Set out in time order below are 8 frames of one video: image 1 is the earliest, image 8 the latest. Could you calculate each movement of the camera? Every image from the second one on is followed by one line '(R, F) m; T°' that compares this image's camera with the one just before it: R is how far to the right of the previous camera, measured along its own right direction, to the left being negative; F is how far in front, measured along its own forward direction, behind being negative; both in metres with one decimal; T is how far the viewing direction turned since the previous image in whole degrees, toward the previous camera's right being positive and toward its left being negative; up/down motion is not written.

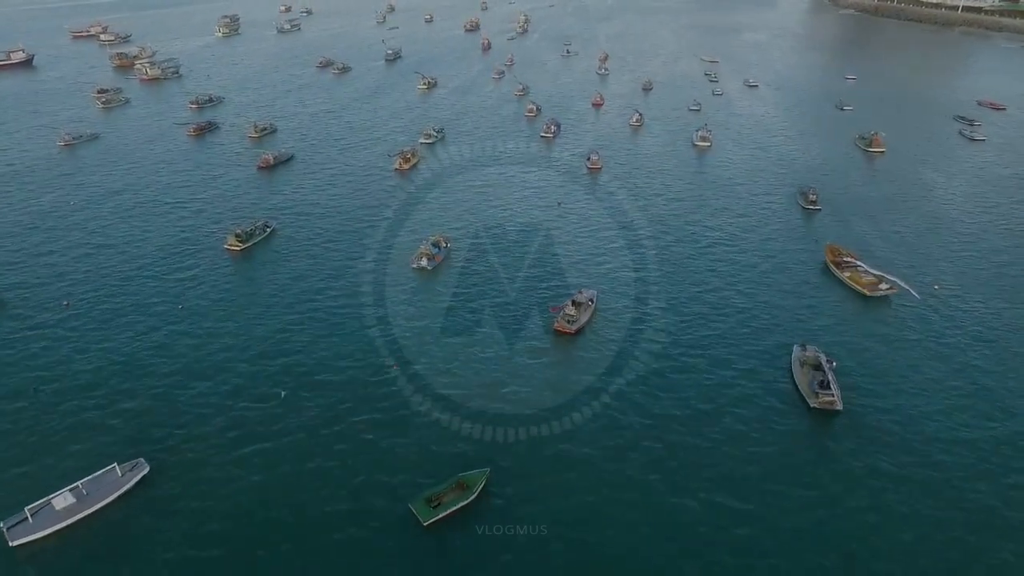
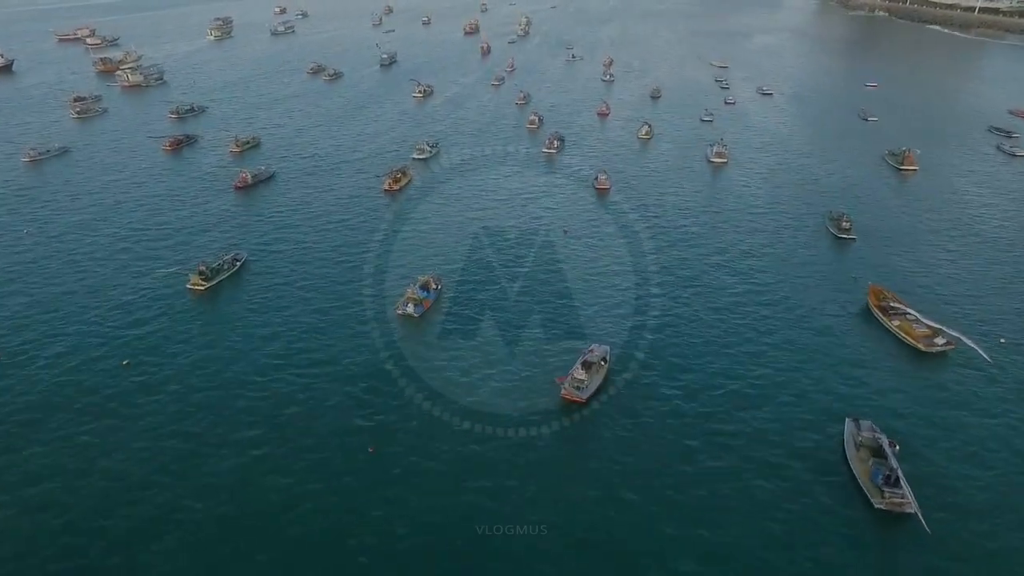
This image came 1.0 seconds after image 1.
(+0.2, +11.3) m; 0°
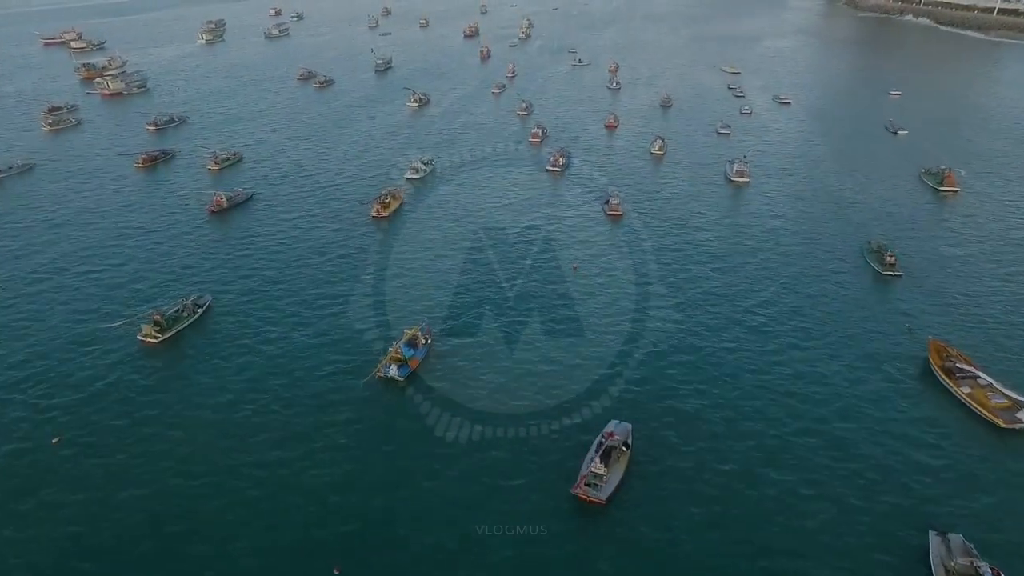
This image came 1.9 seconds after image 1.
(-0.1, +11.6) m; 0°
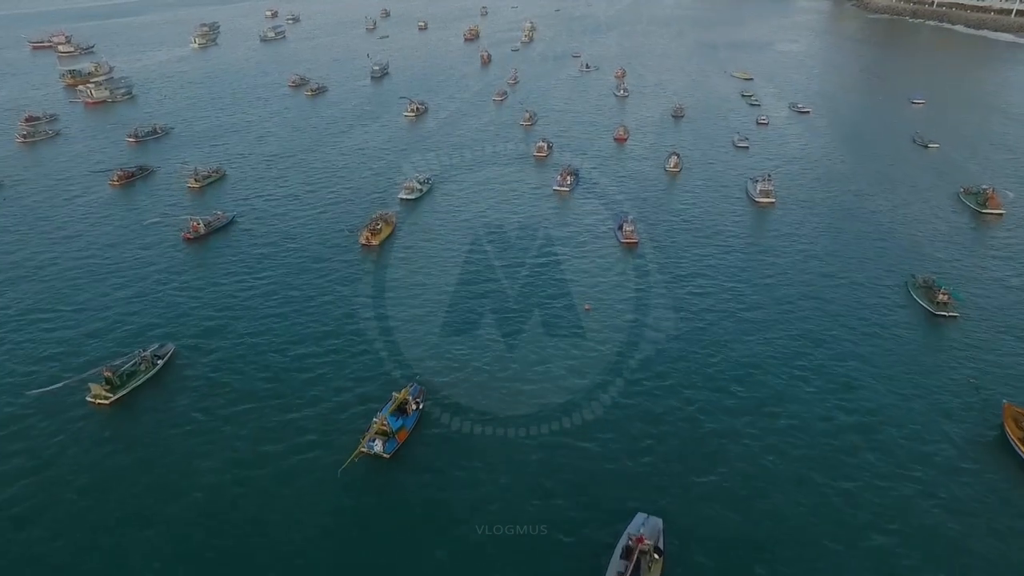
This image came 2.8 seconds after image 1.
(-0.4, +10.0) m; 0°
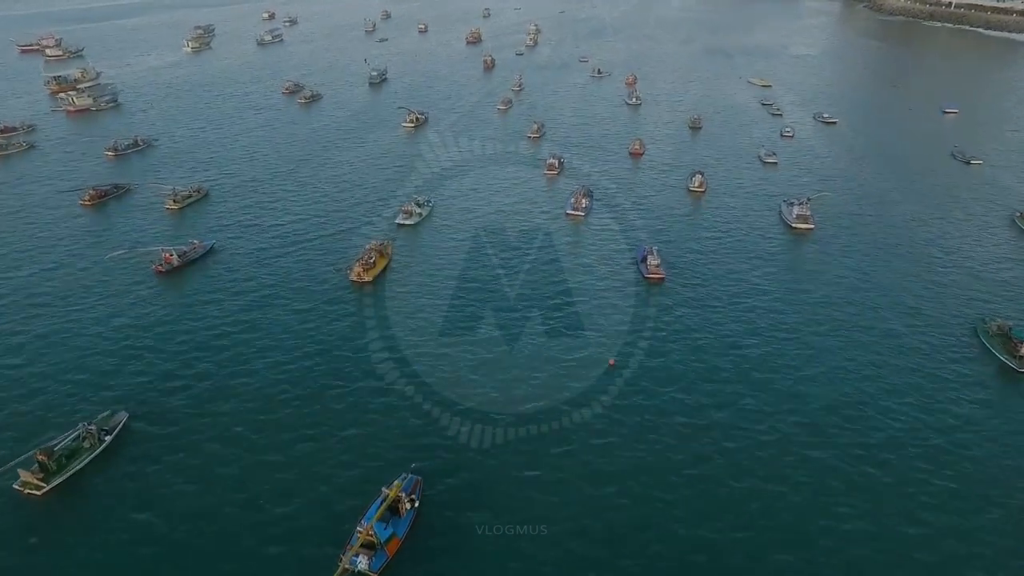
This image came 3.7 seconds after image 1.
(-1.0, +11.1) m; 0°
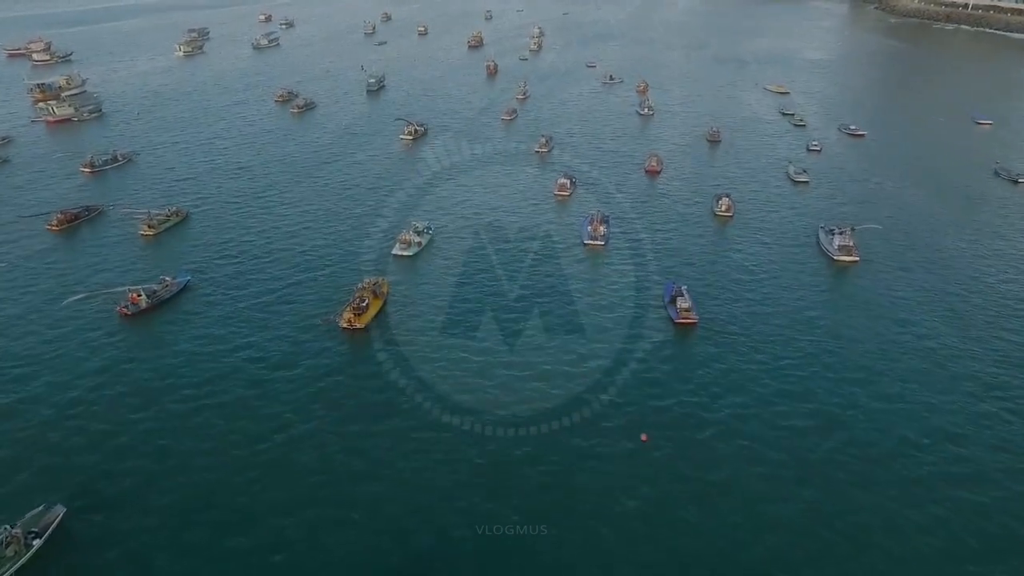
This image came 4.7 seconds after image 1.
(-0.9, +10.5) m; 0°
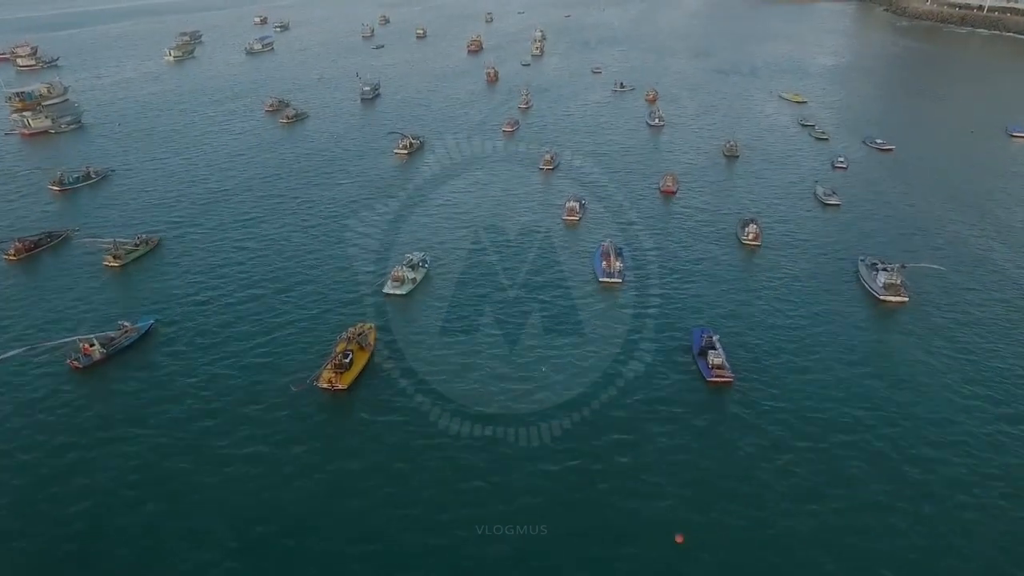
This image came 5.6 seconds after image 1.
(-0.5, +10.3) m; 0°
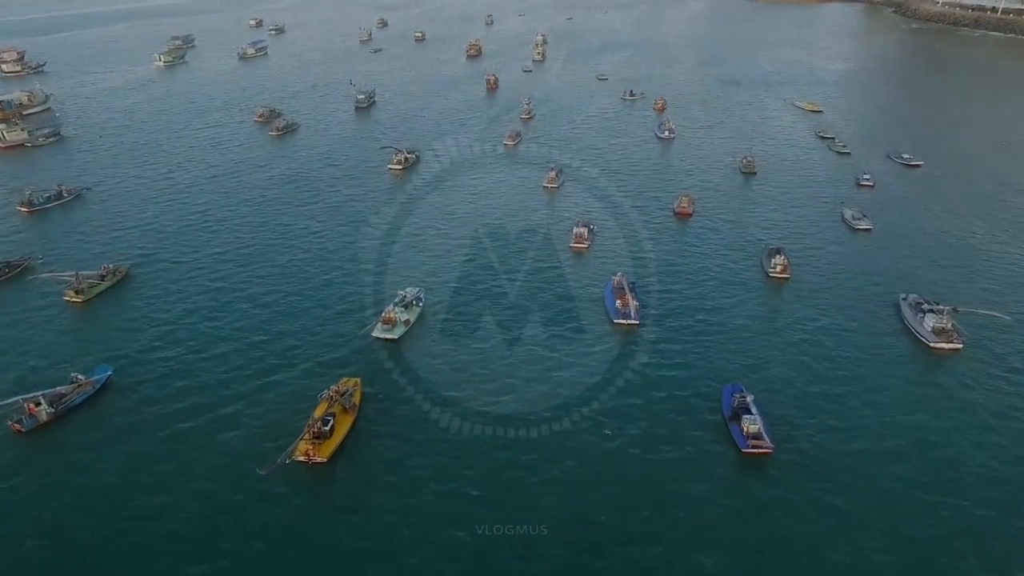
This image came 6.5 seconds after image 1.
(-0.3, +9.1) m; 0°
